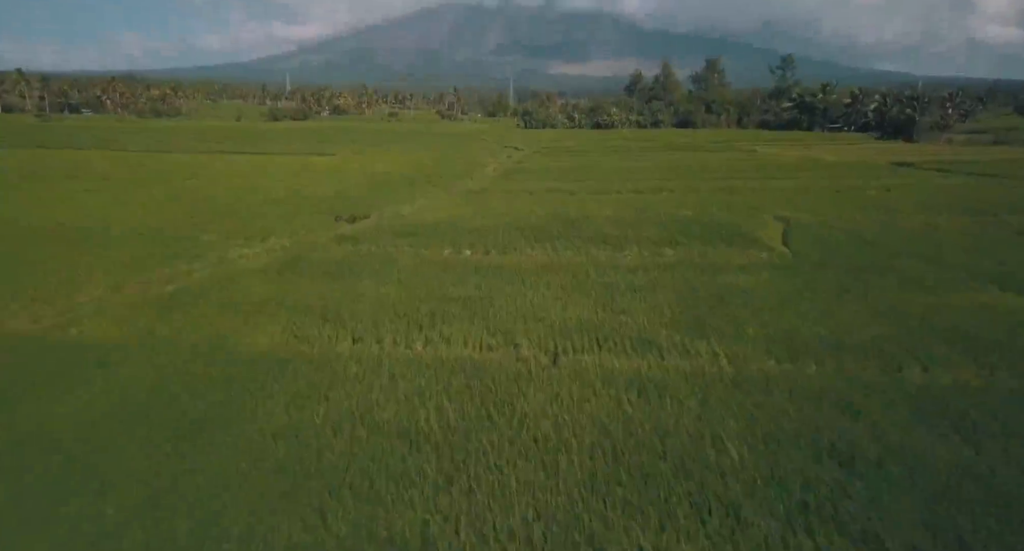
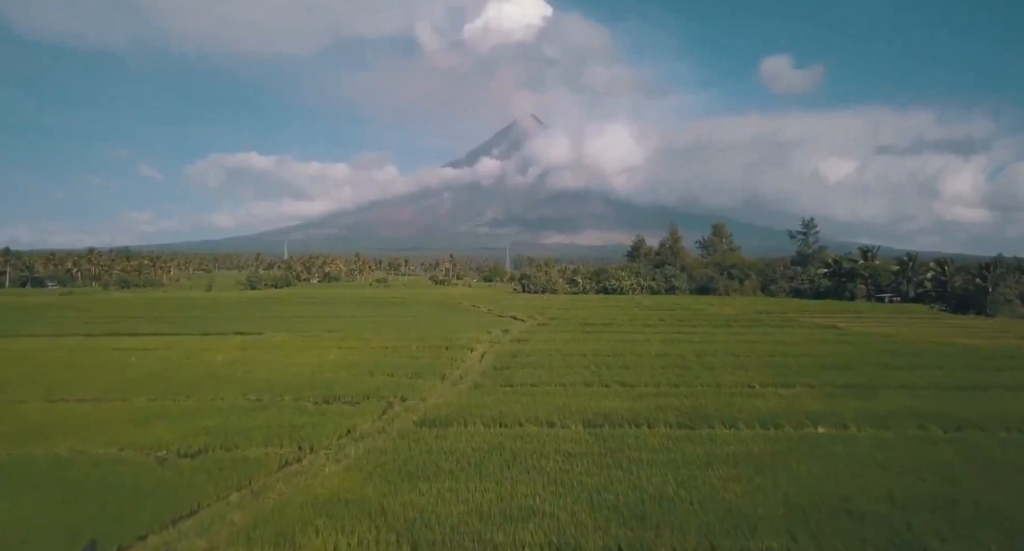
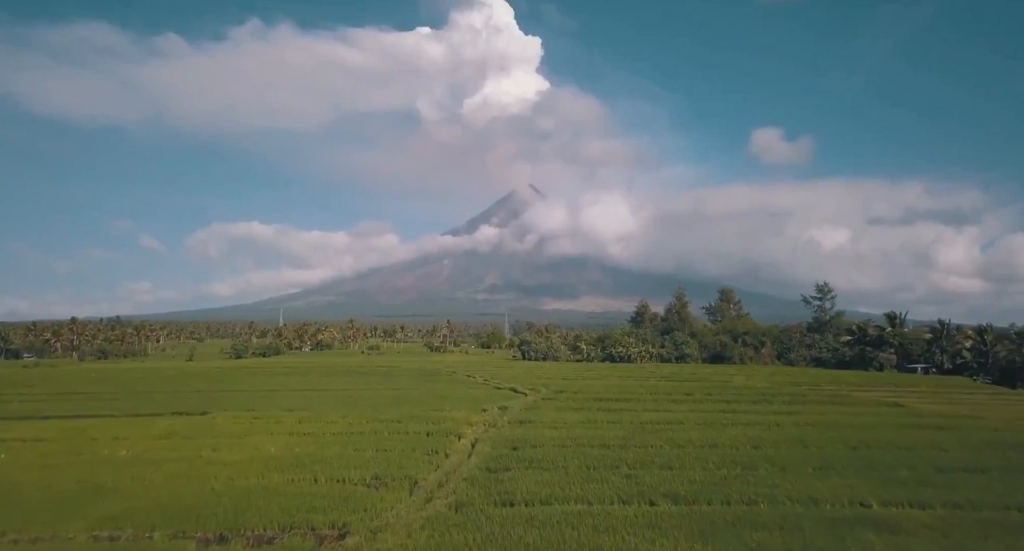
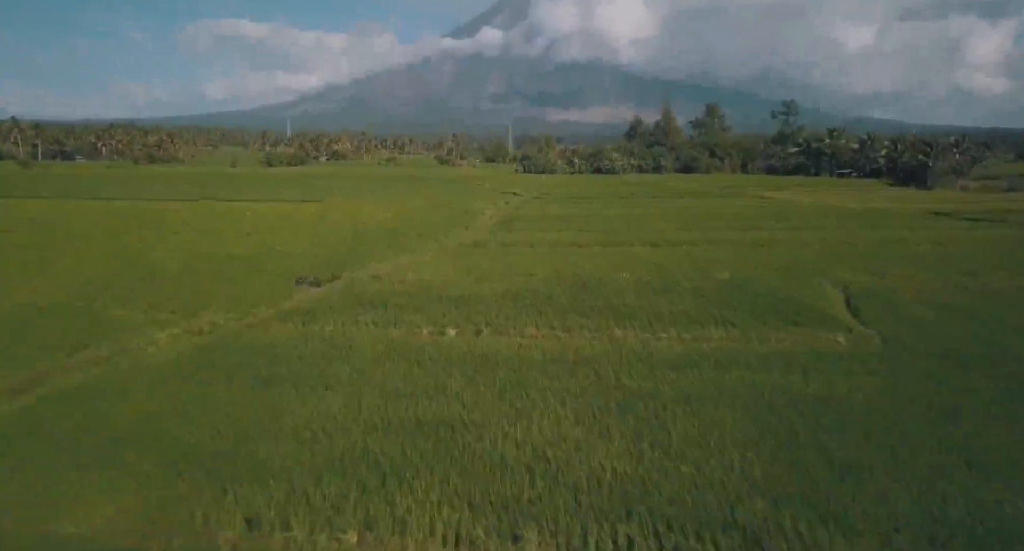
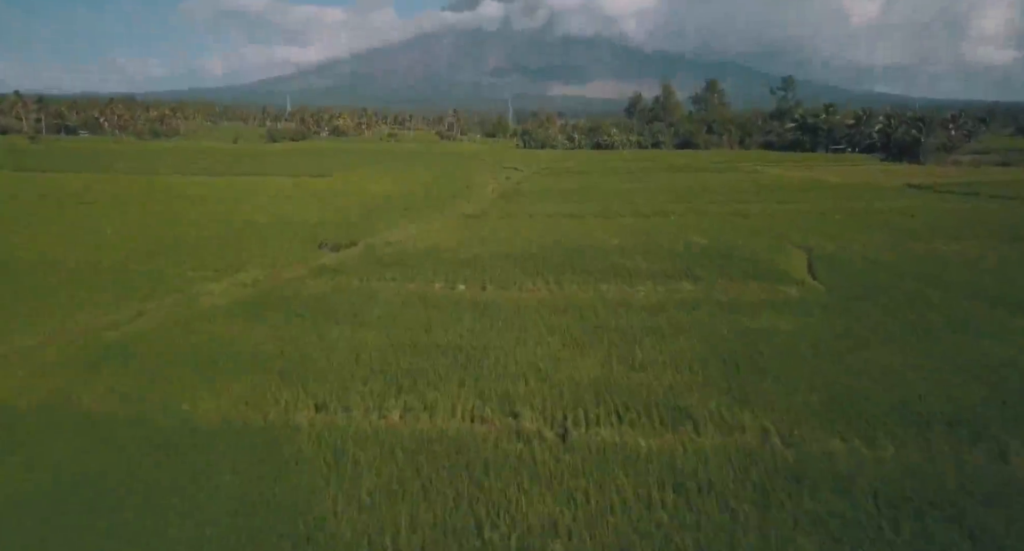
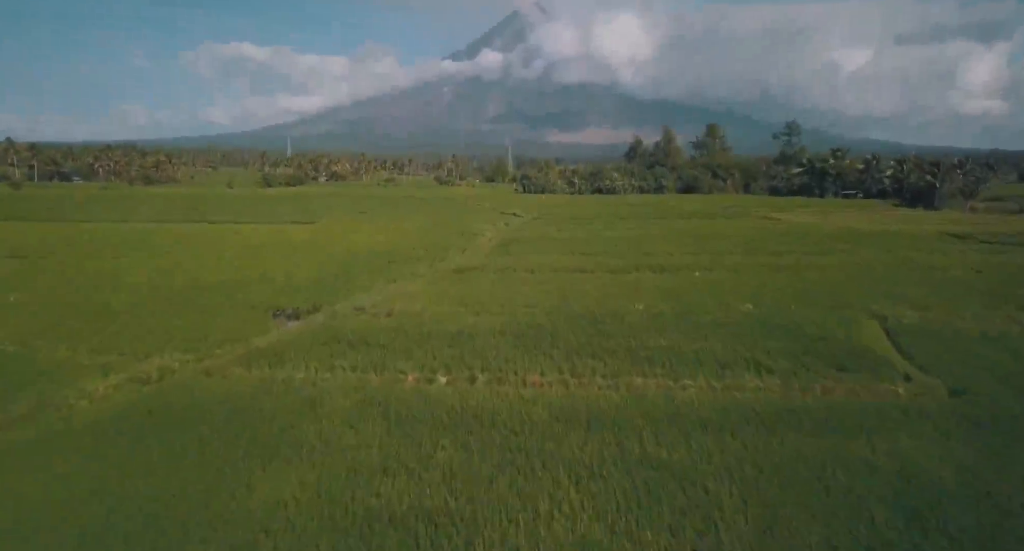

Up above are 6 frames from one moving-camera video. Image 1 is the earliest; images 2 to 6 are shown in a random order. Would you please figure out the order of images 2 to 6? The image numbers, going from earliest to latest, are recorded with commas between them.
5, 4, 6, 2, 3
